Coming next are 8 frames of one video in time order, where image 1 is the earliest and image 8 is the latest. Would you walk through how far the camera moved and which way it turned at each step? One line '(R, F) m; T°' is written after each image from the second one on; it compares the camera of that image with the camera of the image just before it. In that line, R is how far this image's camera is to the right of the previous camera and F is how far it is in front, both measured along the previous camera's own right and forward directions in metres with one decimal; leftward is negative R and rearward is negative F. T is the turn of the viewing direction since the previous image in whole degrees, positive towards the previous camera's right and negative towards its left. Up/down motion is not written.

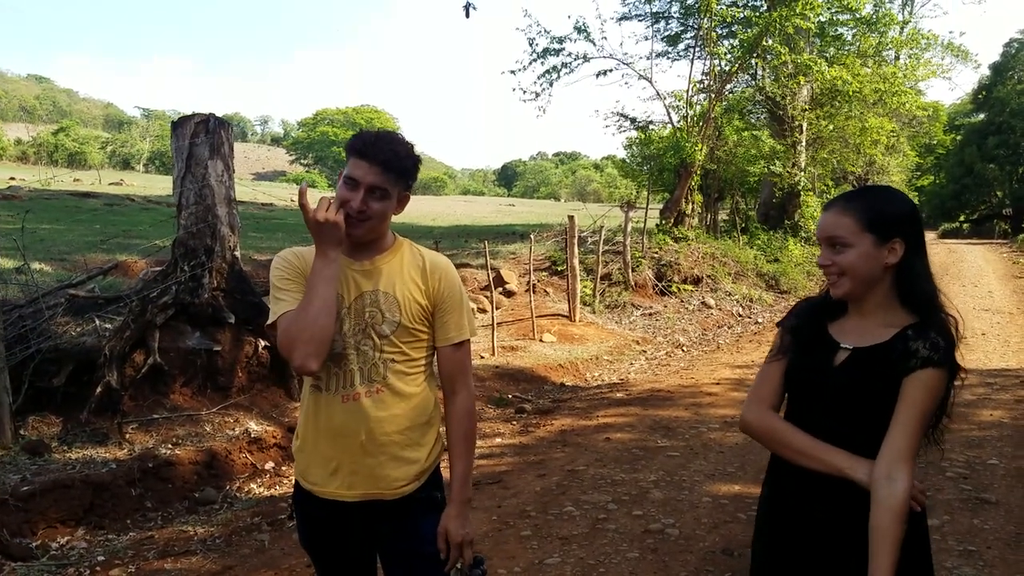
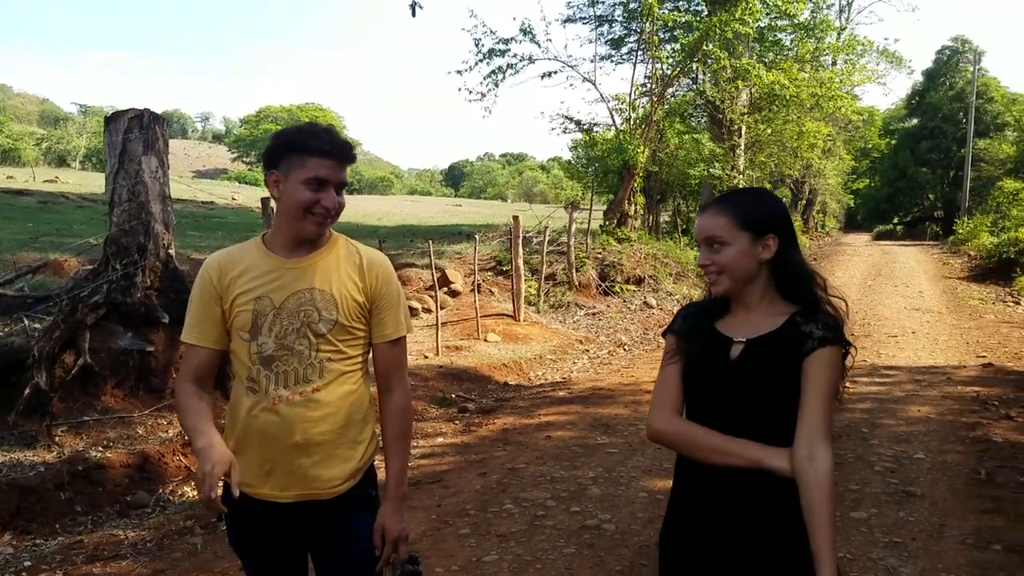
(+0.1, 0.0) m; +4°
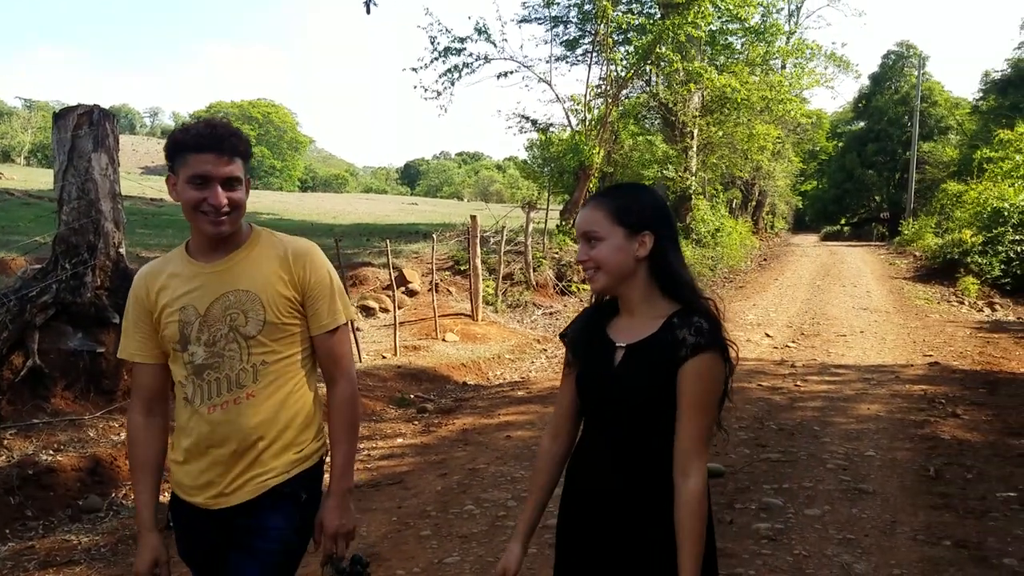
(0.0, 0.0) m; +3°
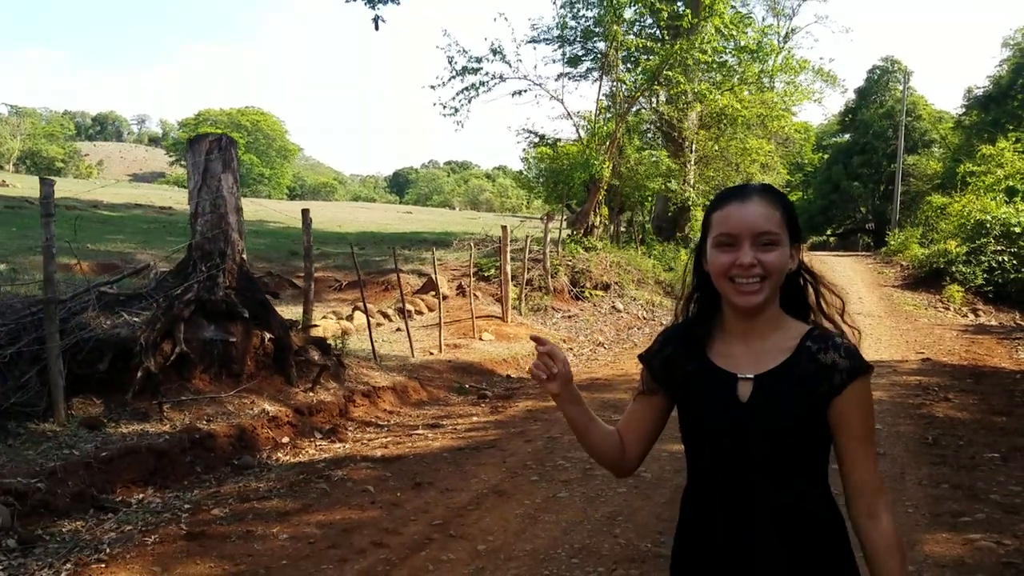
(-0.8, -1.3) m; +1°
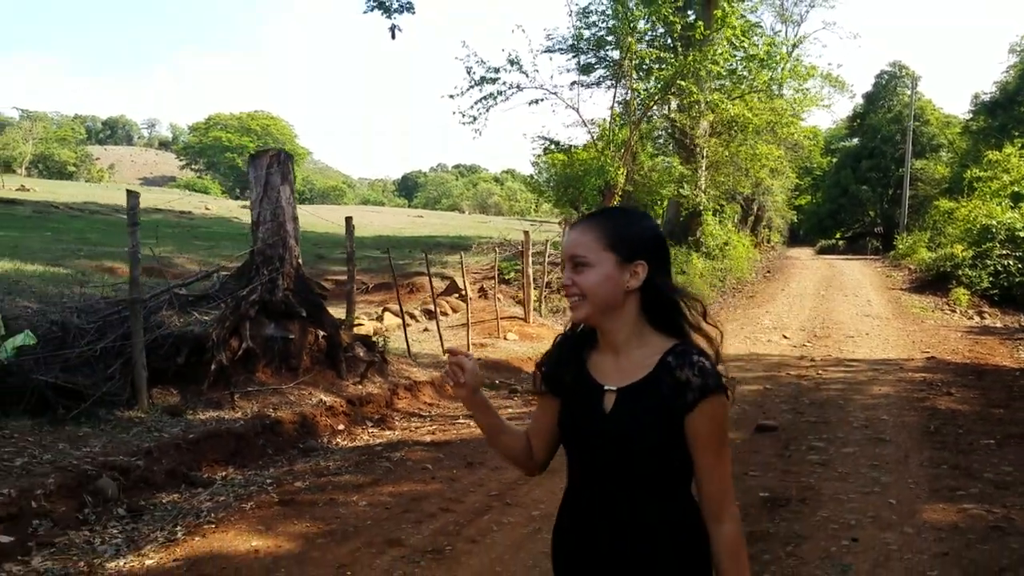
(-0.3, -0.7) m; 0°
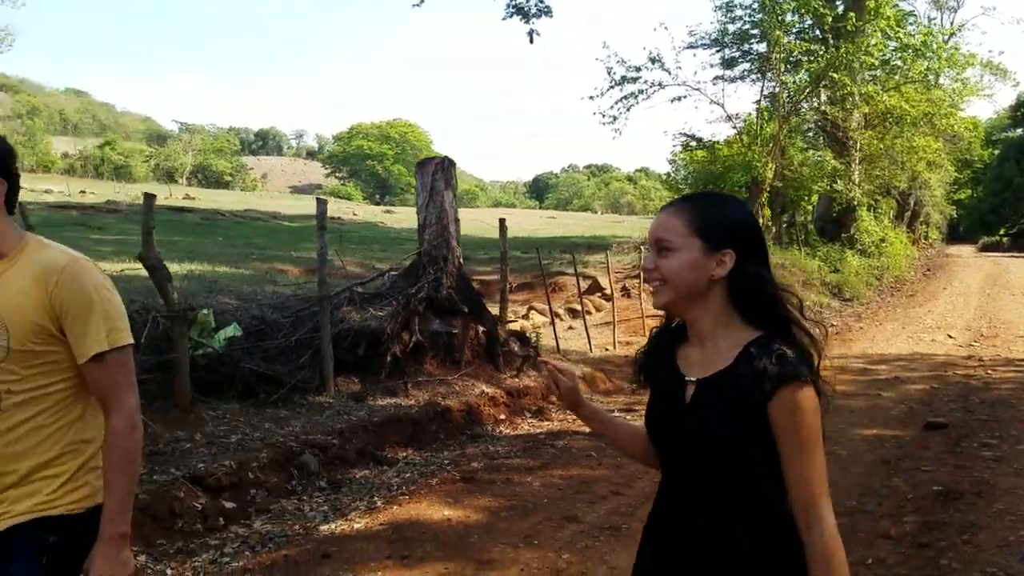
(-0.2, -0.4) m; -9°
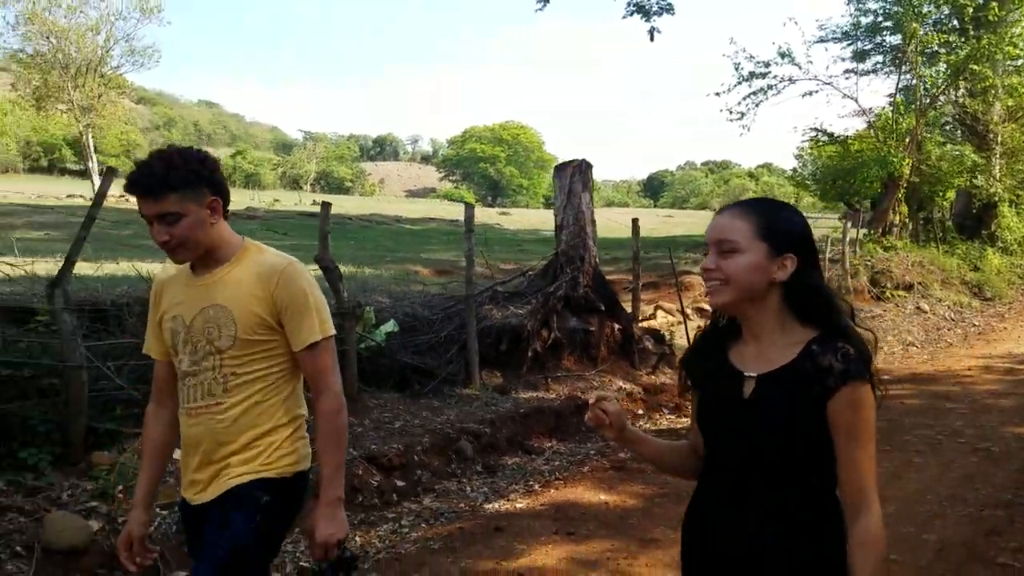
(-0.3, -0.4) m; -7°
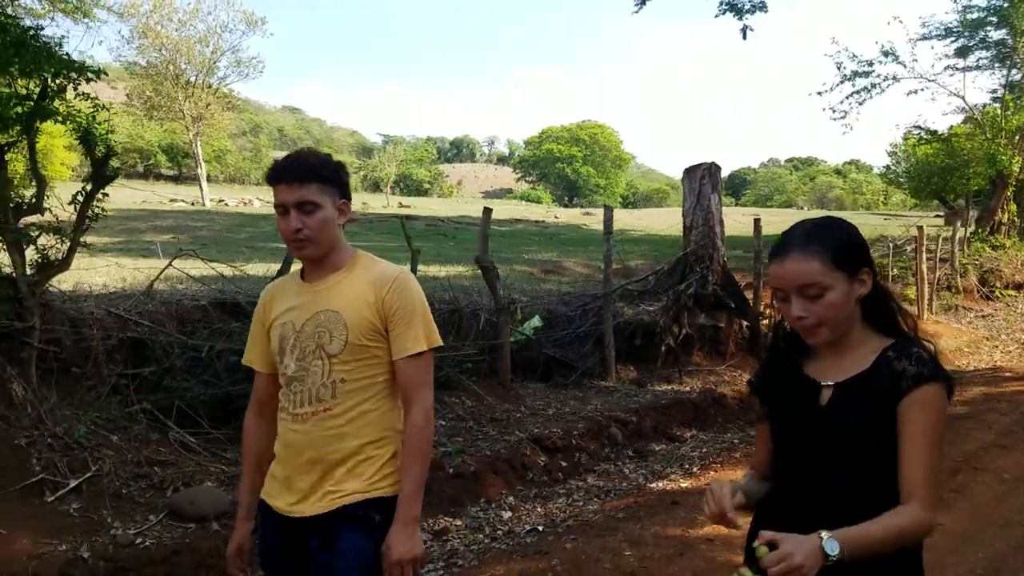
(-0.7, -0.6) m; -5°
